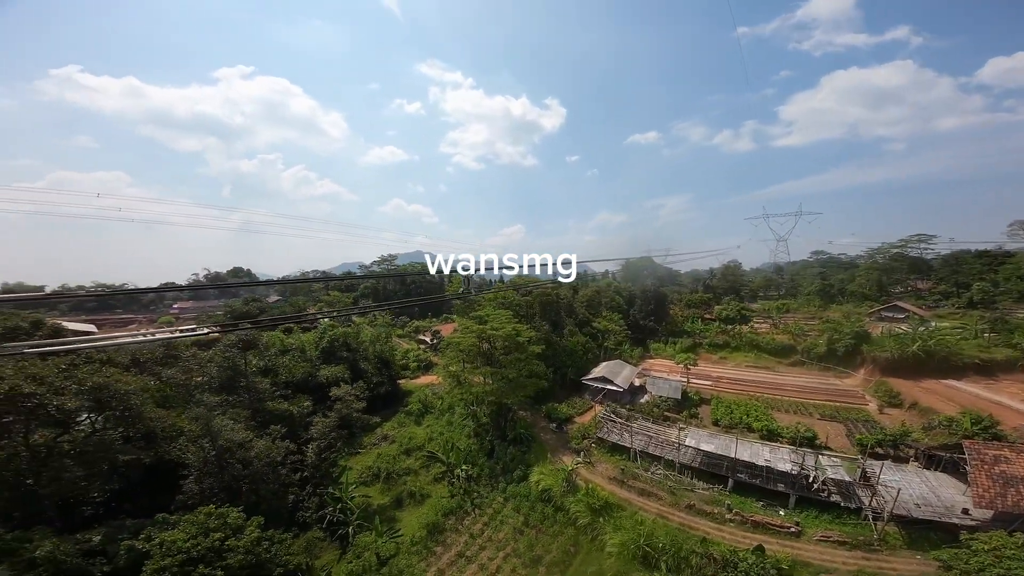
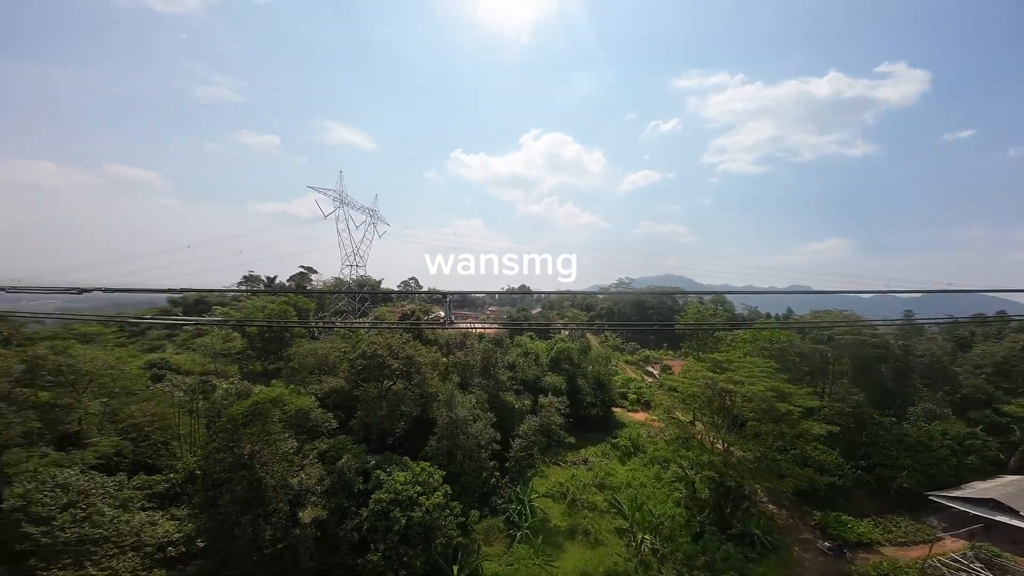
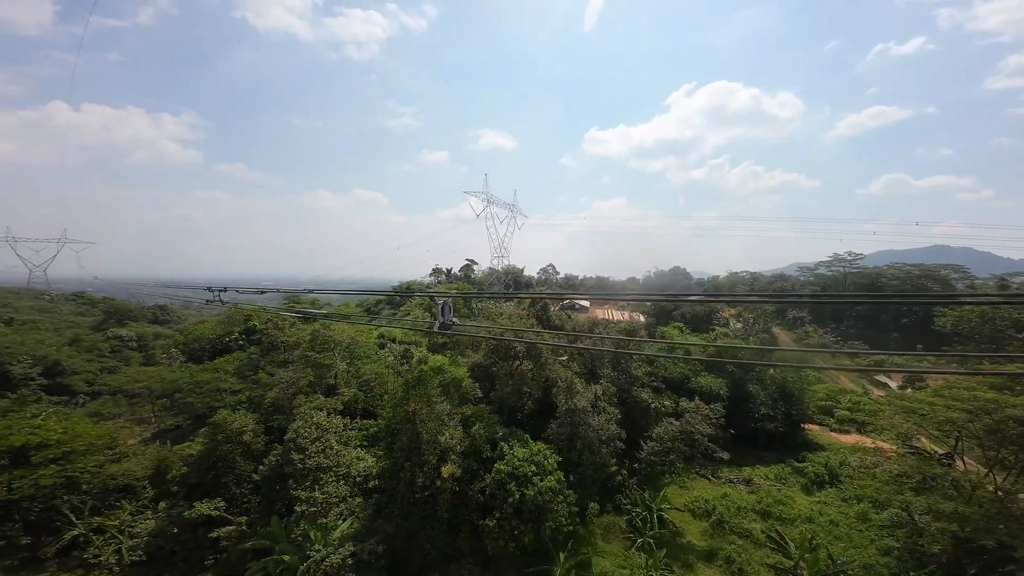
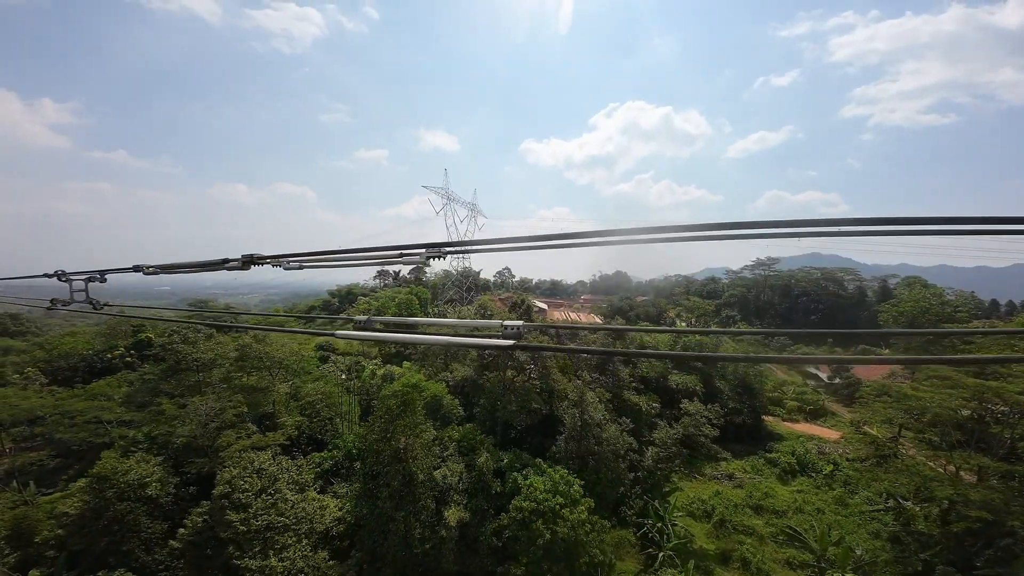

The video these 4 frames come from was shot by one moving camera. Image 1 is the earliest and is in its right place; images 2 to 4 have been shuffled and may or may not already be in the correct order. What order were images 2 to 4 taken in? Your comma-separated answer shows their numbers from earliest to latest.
2, 3, 4
